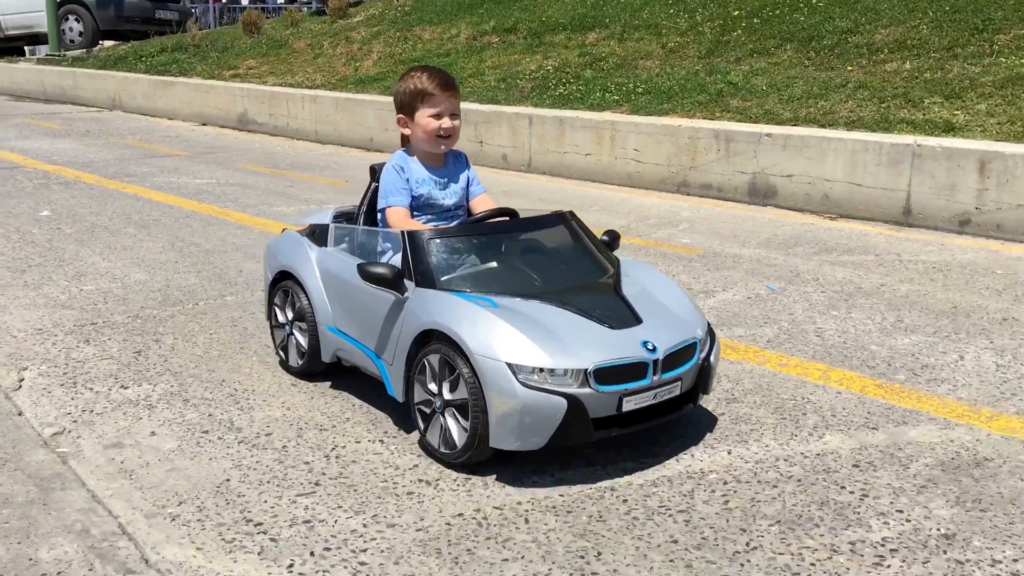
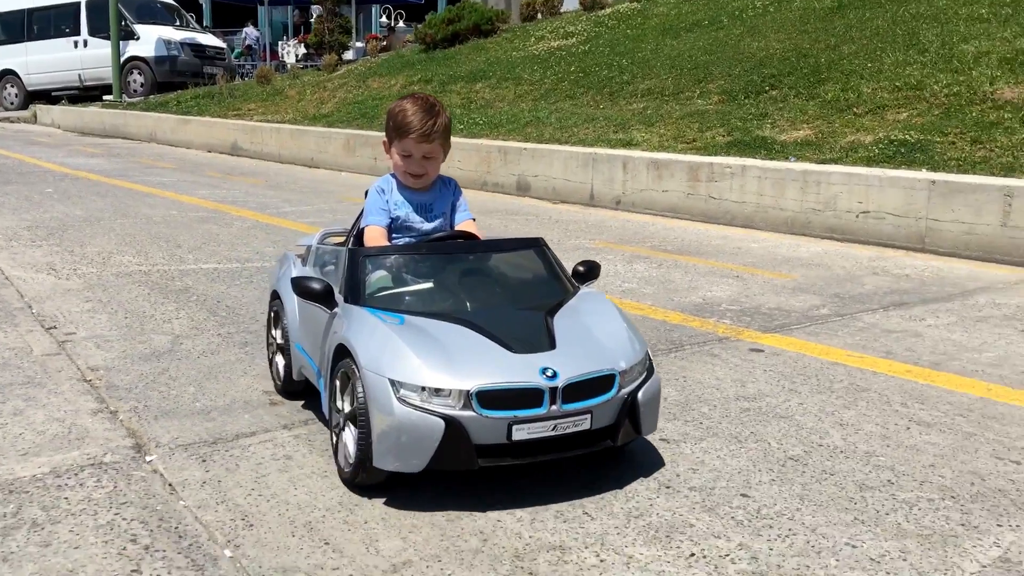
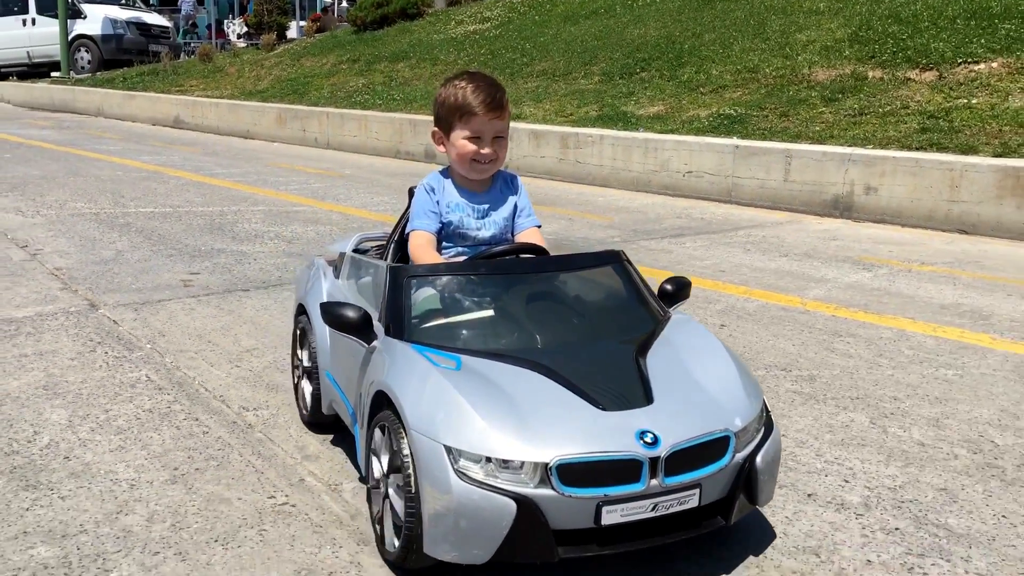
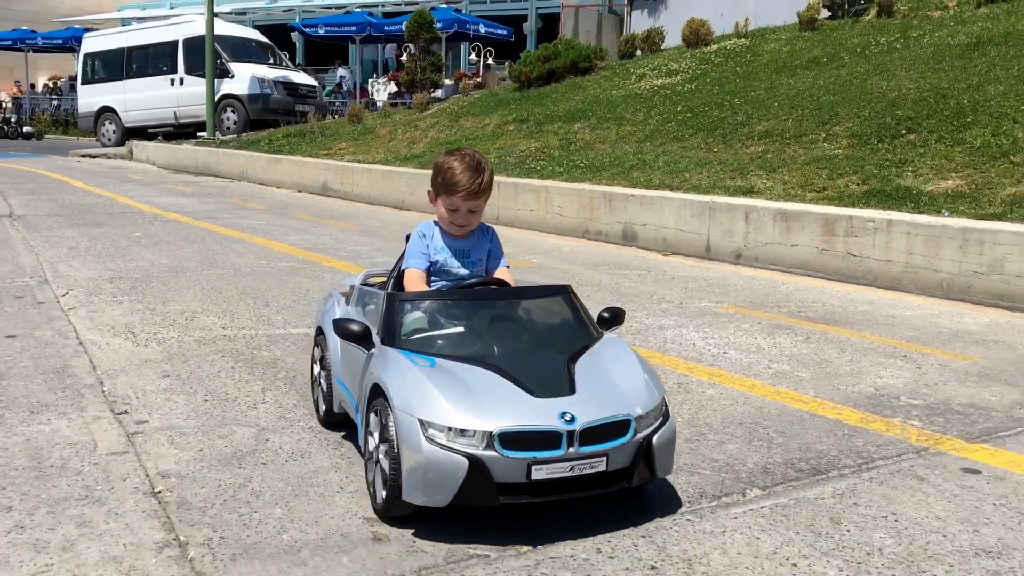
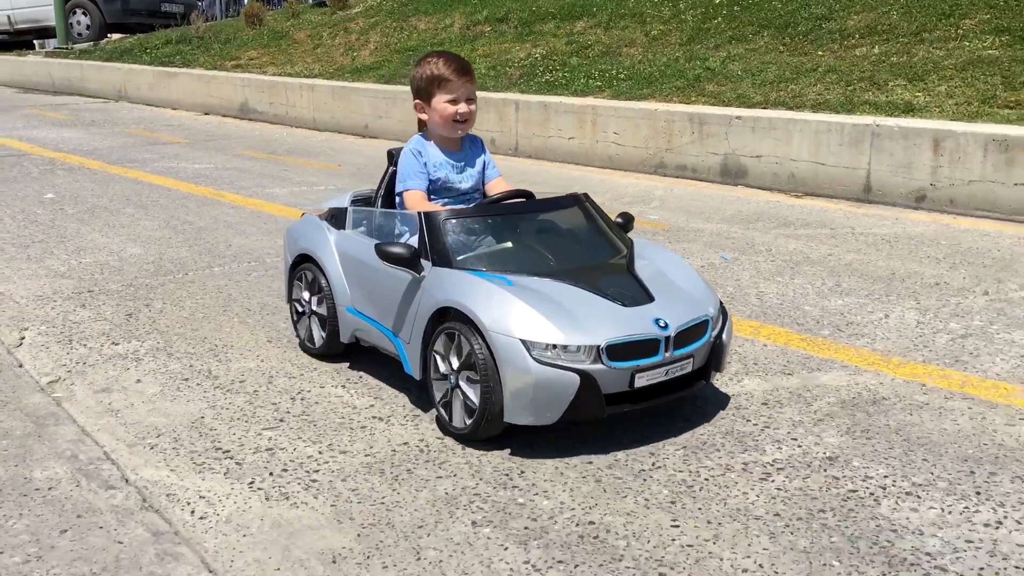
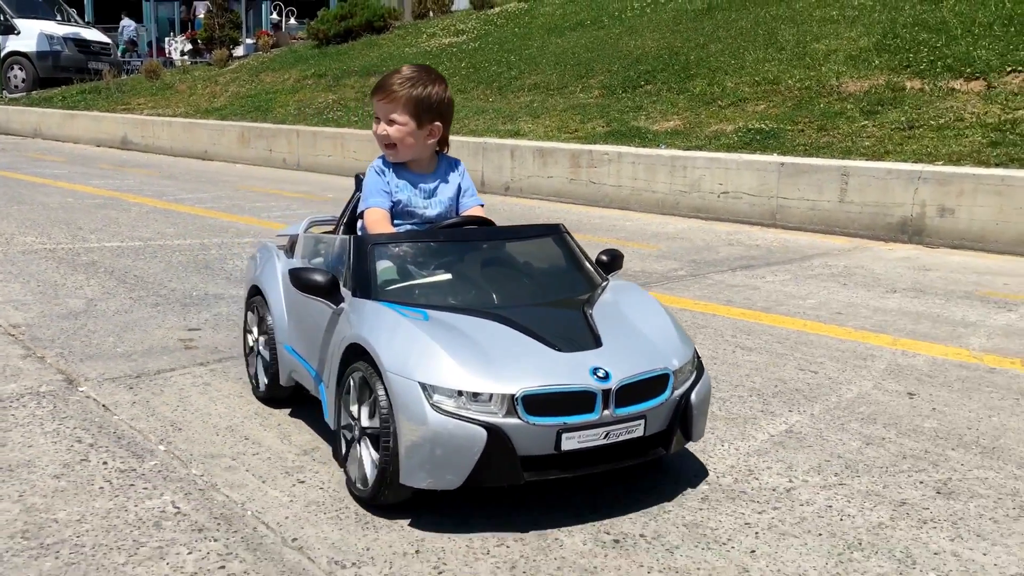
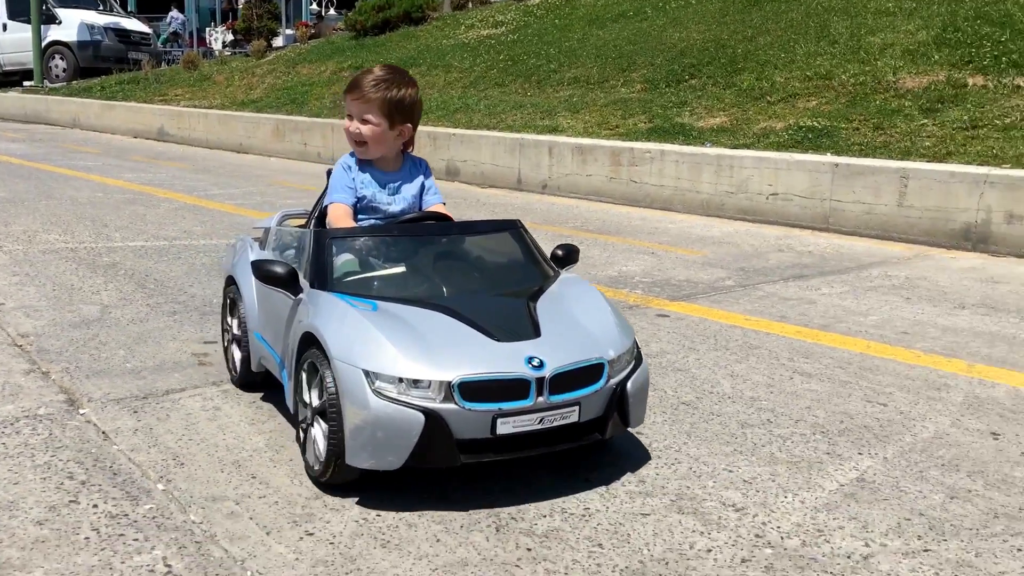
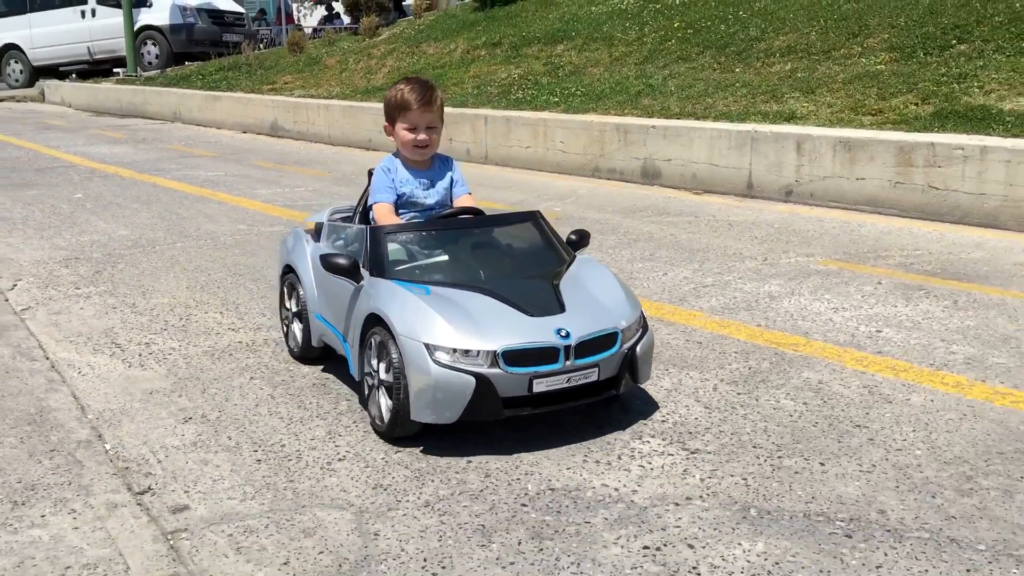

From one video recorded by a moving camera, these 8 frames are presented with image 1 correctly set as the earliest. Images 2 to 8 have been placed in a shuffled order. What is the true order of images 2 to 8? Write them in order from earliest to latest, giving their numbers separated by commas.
5, 8, 4, 2, 7, 6, 3
